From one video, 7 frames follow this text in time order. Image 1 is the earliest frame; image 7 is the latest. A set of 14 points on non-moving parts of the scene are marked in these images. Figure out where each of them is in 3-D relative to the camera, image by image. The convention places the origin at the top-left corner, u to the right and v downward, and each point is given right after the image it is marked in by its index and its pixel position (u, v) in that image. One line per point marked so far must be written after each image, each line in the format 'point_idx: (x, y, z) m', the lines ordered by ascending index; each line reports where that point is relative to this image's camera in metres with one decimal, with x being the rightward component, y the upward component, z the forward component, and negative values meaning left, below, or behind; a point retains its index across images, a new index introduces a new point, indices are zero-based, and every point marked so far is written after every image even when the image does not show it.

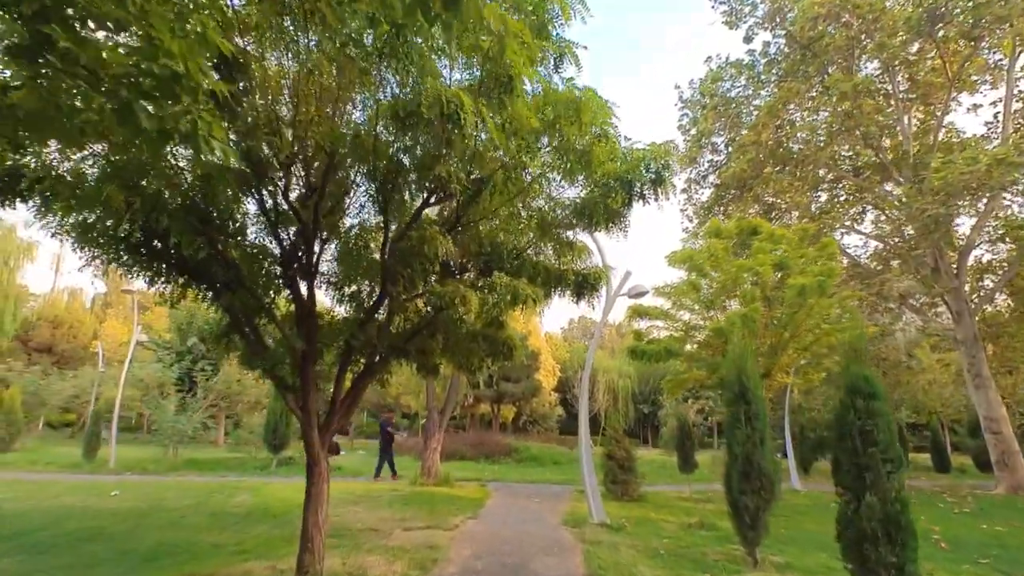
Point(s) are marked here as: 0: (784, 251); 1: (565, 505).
0: (+6.1, +0.9, +12.3) m
1: (+1.3, -5.4, +13.6) m
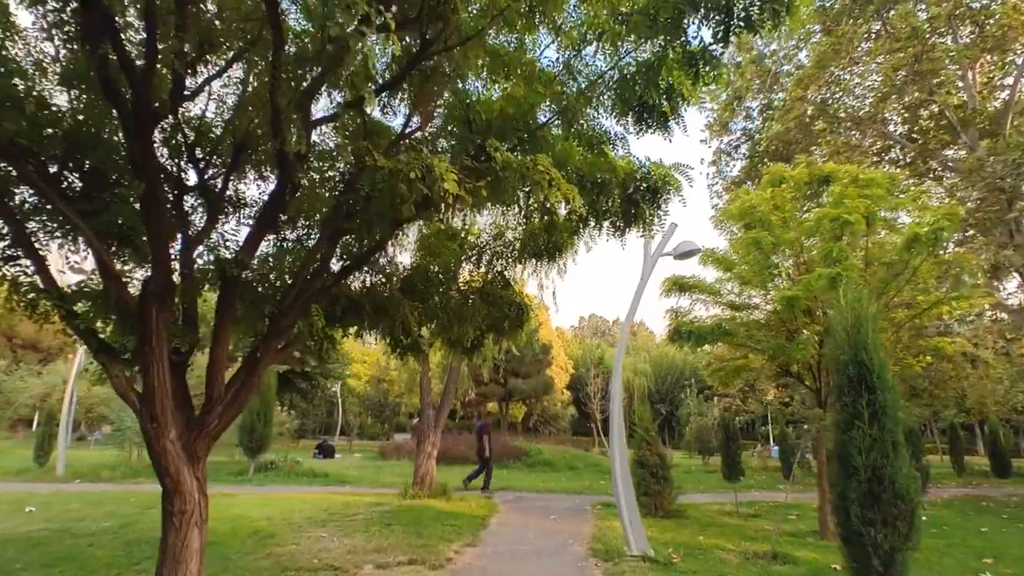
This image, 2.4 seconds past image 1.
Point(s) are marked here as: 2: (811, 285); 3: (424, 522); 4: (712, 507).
0: (+6.3, +1.6, +9.5) m
1: (+1.5, -4.7, +10.9) m
2: (+4.9, 0.0, +8.9) m
3: (-1.6, -4.3, +10.1) m
4: (+5.3, -5.8, +14.4) m
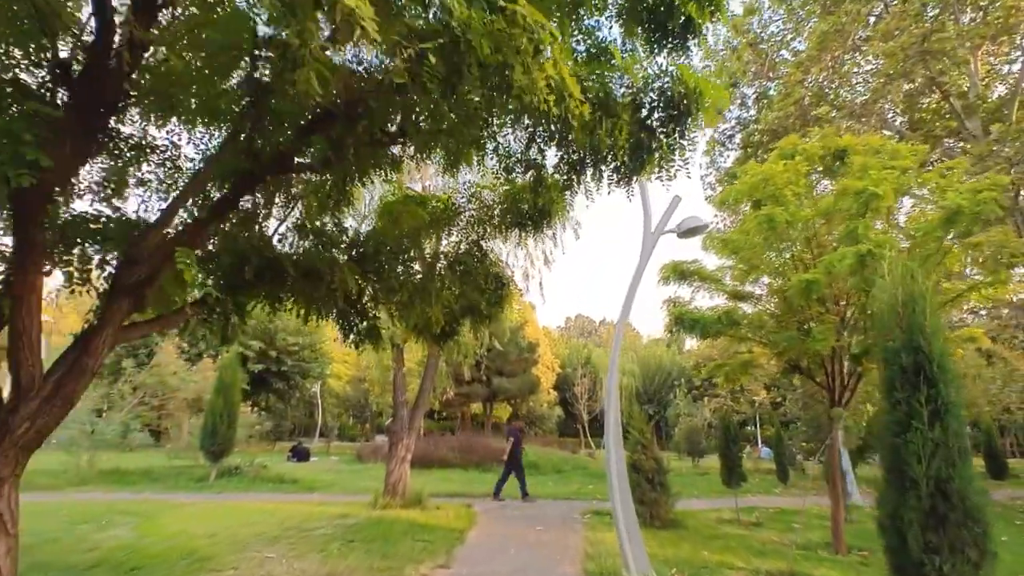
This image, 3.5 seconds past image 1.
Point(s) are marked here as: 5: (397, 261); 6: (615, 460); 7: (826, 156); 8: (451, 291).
0: (+6.0, +1.8, +8.5) m
1: (+1.2, -4.5, +9.8) m
2: (+4.6, +0.3, +7.9) m
3: (-1.9, -4.0, +8.9) m
4: (+4.8, -5.5, +13.3) m
5: (-1.2, +0.3, +5.6) m
6: (+1.4, -2.3, +7.5) m
7: (+5.3, +2.2, +9.3) m
8: (-0.7, 0.0, +6.0) m
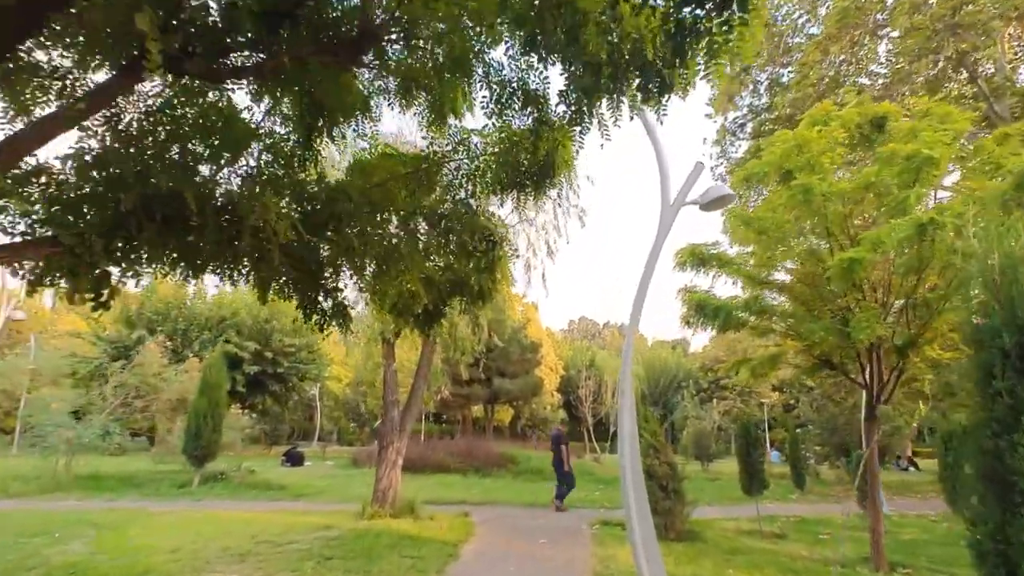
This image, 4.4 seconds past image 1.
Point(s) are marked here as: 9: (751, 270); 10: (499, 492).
0: (+6.0, +2.1, +7.5) m
1: (+1.2, -4.2, +8.7) m
2: (+4.6, +0.6, +6.9) m
3: (-1.9, -3.8, +7.8) m
4: (+4.8, -5.3, +12.2) m
5: (-1.2, +0.5, +4.6) m
6: (+1.4, -2.1, +6.5) m
7: (+5.3, +2.5, +8.2) m
8: (-0.7, +0.2, +5.0) m
9: (+3.7, +0.3, +8.8) m
10: (-0.4, -6.4, +17.3) m
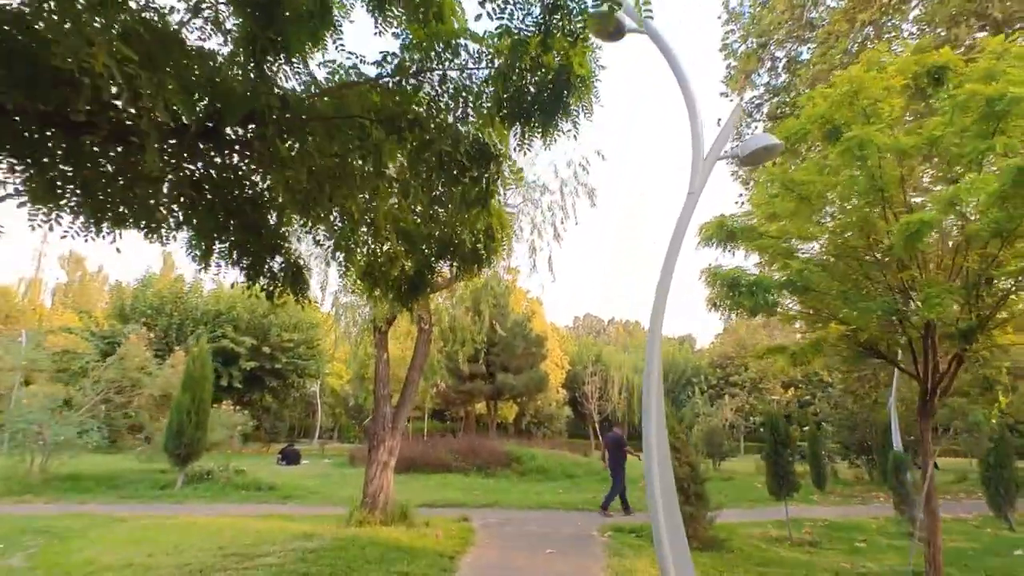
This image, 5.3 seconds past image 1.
0: (+6.0, +2.4, +6.3) m
1: (+1.3, -3.9, +7.7) m
2: (+4.6, +0.9, +5.7) m
3: (-1.9, -3.5, +6.8) m
4: (+4.9, -4.9, +11.1) m
5: (-1.2, +0.8, +3.5) m
6: (+1.4, -1.8, +5.4) m
7: (+5.3, +2.8, +7.1) m
8: (-0.7, +0.5, +4.0) m
9: (+3.7, +0.6, +7.6) m
10: (-0.3, -6.1, +16.2) m
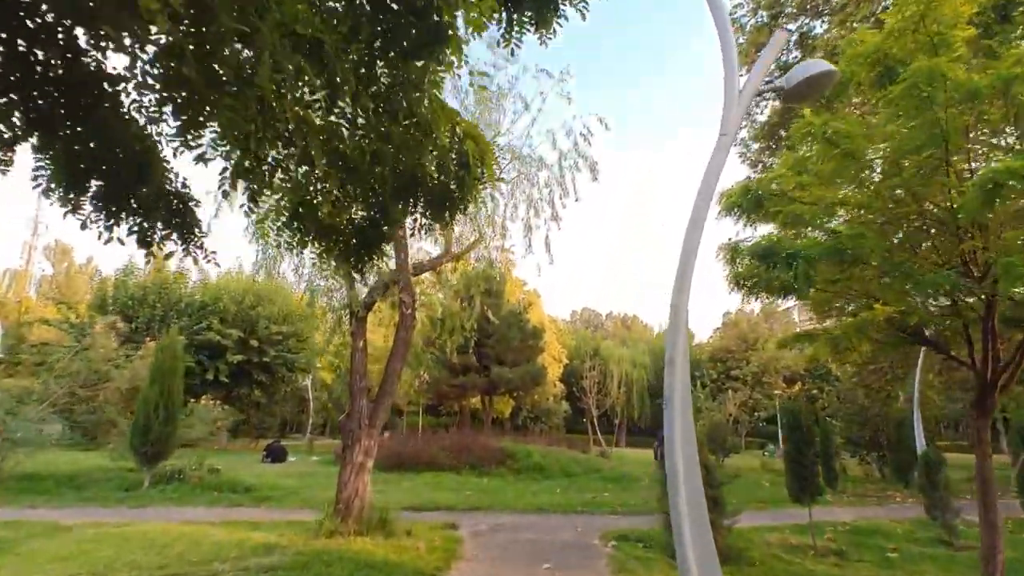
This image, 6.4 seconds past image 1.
0: (+5.9, +2.7, +5.2) m
1: (+1.1, -3.6, +6.6) m
2: (+4.5, +1.2, +4.6) m
3: (-2.0, -3.2, +5.7) m
4: (+4.8, -4.6, +10.1) m
5: (-1.3, +1.1, +2.4) m
6: (+1.3, -1.5, +4.3) m
7: (+5.2, +3.1, +6.0) m
8: (-0.8, +0.8, +2.8) m
9: (+3.6, +0.9, +6.5) m
10: (-0.4, -5.7, +15.2) m
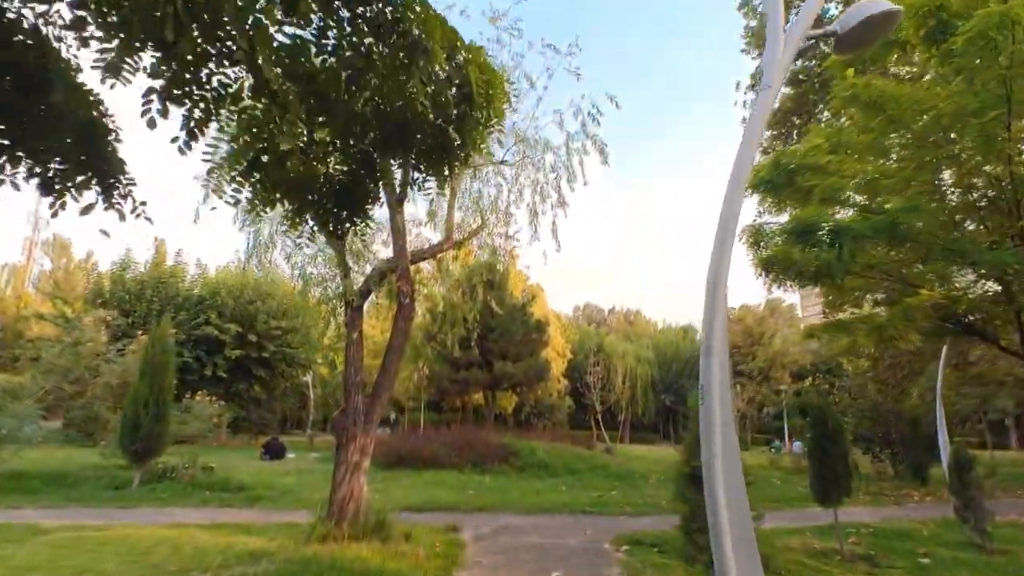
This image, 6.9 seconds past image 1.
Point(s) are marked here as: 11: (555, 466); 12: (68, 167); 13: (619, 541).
0: (+6.0, +2.9, +4.6) m
1: (+1.2, -3.4, +6.0) m
2: (+4.6, +1.3, +4.0) m
3: (-1.9, -3.0, +5.1) m
4: (+4.9, -4.4, +9.5) m
5: (-1.2, +1.3, +1.8) m
6: (+1.4, -1.3, +3.7) m
7: (+5.3, +3.3, +5.3) m
8: (-0.7, +1.0, +2.2) m
9: (+3.7, +1.1, +5.9) m
10: (-0.3, -5.4, +14.6) m
11: (+1.6, -6.3, +19.6) m
12: (-1.8, +0.5, +2.5) m
13: (+1.8, -4.1, +9.0) m
